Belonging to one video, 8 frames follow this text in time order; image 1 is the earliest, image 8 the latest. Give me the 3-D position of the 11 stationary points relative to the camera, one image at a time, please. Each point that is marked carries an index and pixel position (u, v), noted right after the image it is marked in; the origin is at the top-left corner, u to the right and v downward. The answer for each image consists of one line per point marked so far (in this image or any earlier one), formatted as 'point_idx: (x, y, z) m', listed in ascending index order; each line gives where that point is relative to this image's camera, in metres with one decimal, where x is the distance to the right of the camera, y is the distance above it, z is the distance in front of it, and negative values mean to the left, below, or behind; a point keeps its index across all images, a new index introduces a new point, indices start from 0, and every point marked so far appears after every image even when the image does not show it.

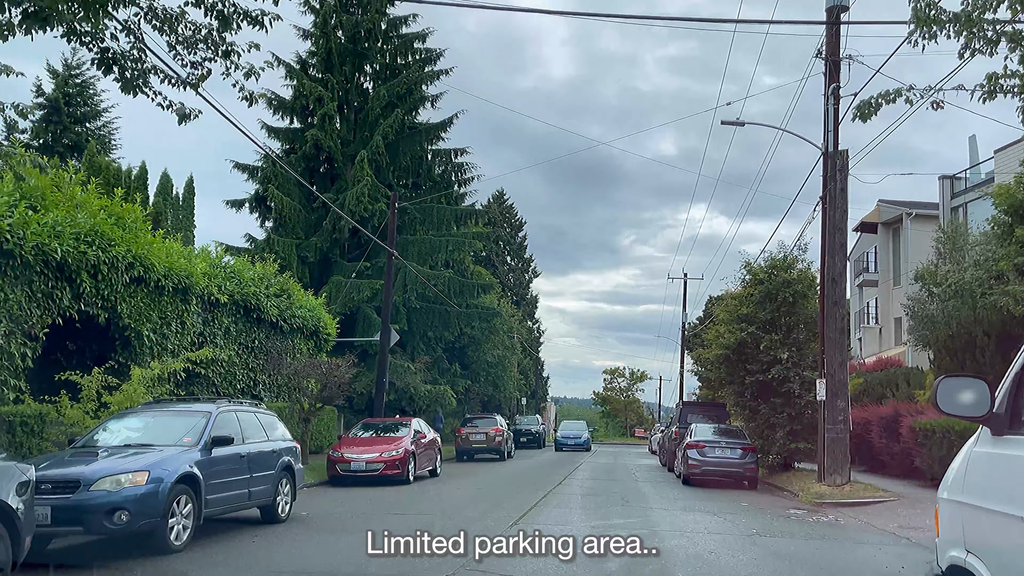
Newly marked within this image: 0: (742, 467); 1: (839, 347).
0: (+5.2, -4.1, +18.4) m
1: (+6.8, -1.2, +16.9) m
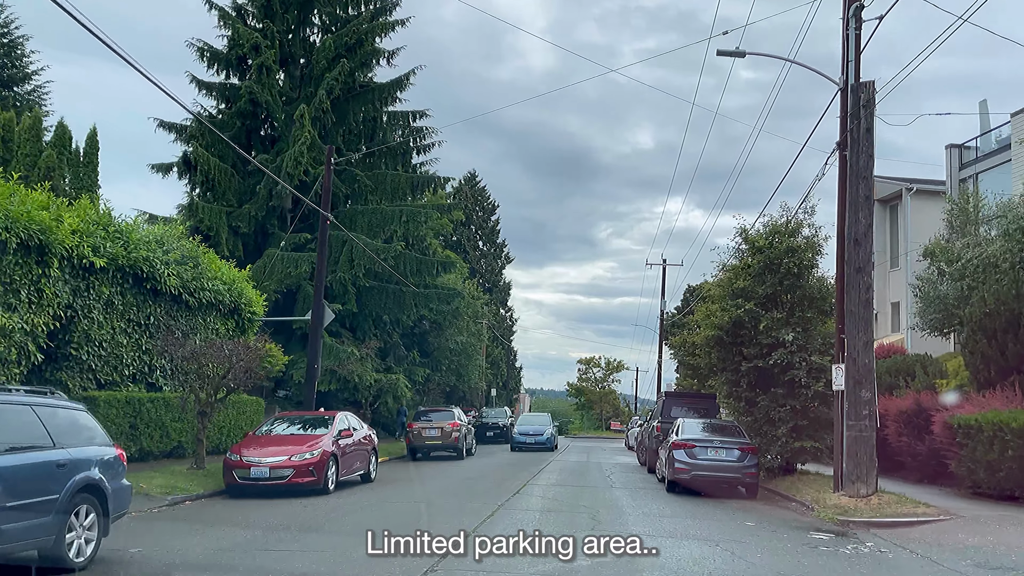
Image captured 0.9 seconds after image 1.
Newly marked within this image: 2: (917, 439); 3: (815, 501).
0: (+4.2, -3.5, +15.1) m
1: (+5.9, -0.6, +13.6) m
2: (+8.5, -3.2, +16.8) m
3: (+5.2, -3.7, +13.8) m
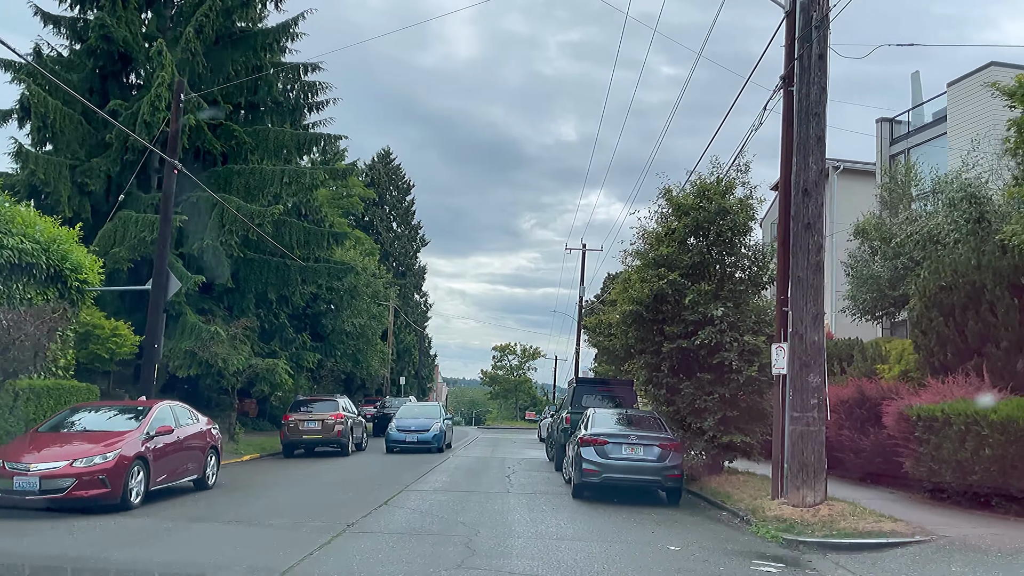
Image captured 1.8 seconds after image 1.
0: (+2.2, -2.9, +12.4) m
1: (+4.1, -0.1, +11.1) m
2: (+6.3, -2.6, +14.5) m
3: (+3.4, -3.2, +11.3) m
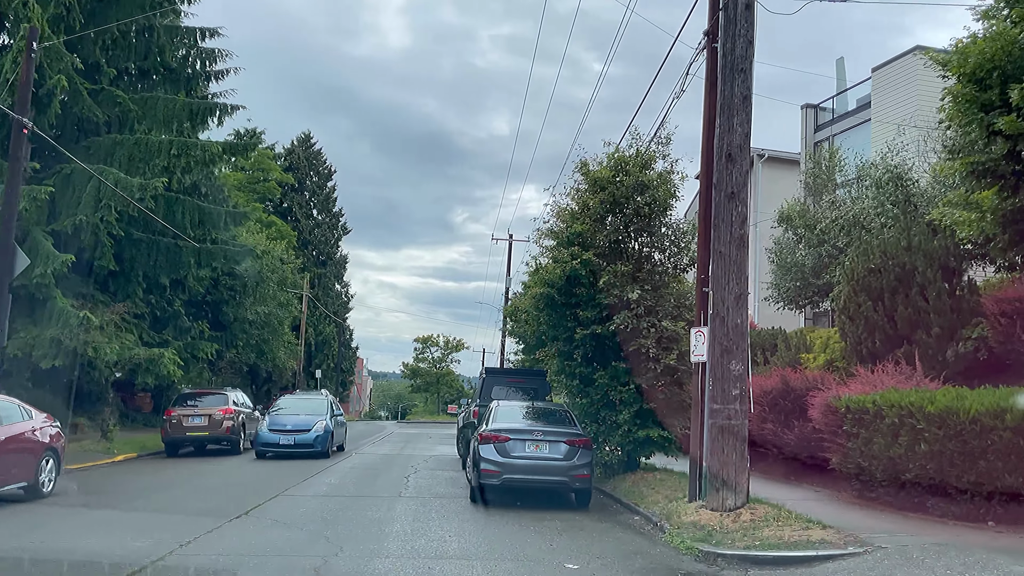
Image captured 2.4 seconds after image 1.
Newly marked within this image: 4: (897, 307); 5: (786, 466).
0: (+0.7, -2.6, +11.1) m
1: (+2.7, +0.2, +9.9) m
2: (+4.6, -2.3, +13.5) m
3: (+1.9, -2.9, +10.0) m
4: (+6.1, -0.3, +12.7) m
5: (+4.7, -3.0, +13.7) m
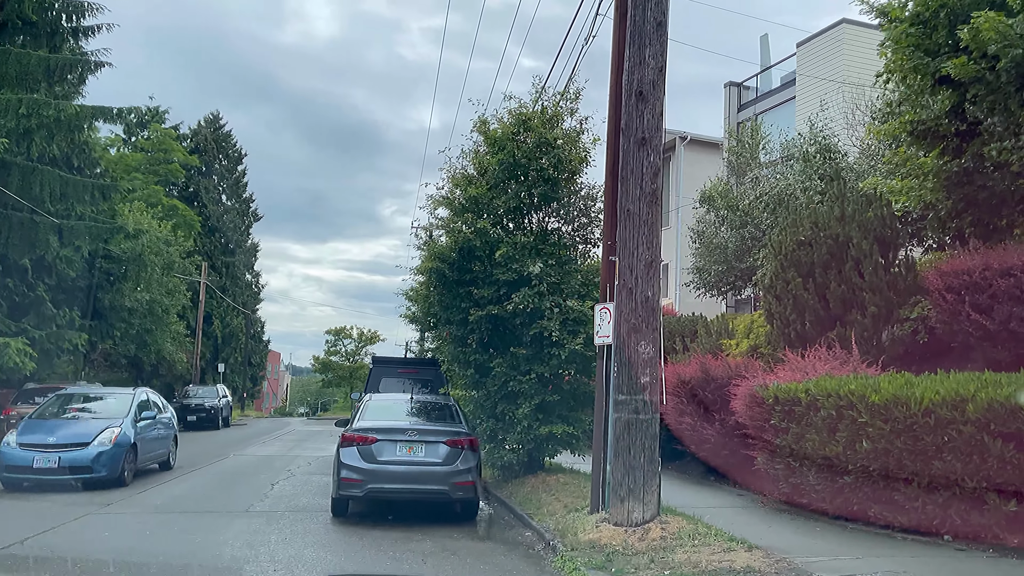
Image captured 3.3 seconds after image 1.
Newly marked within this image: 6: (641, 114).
0: (-0.8, -2.2, +9.2) m
1: (+1.3, +0.6, +8.1) m
2: (+2.9, -1.9, +11.9) m
3: (+0.5, -2.5, +8.2) m
4: (+4.4, +0.1, +11.3) m
5: (+2.9, -2.7, +12.1) m
6: (+1.3, +1.8, +8.3) m
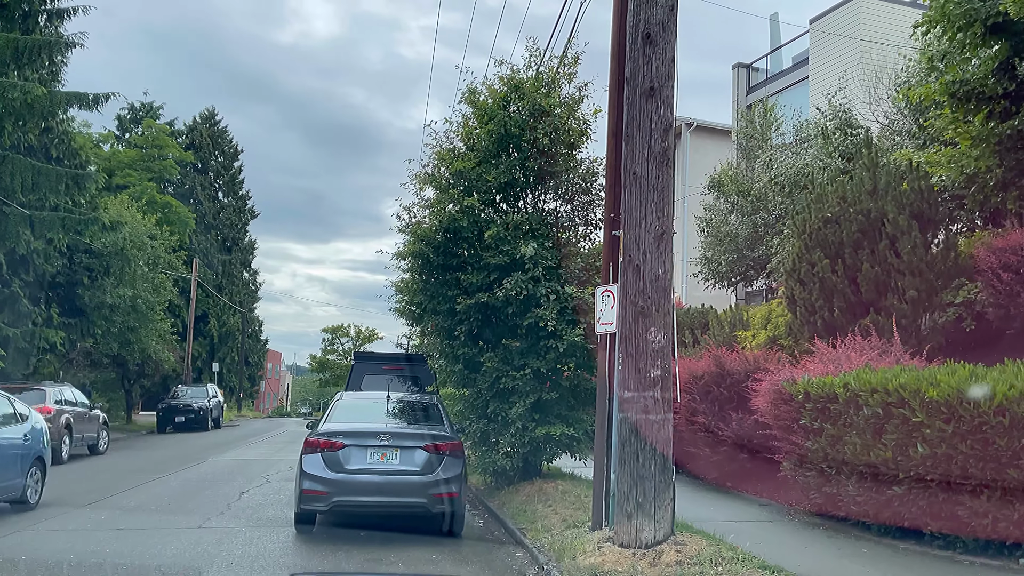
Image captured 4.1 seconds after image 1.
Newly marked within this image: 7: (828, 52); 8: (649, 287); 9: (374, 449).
0: (-0.9, -2.0, +7.9) m
1: (+1.2, +0.8, +6.9) m
2: (+2.8, -1.7, +10.6) m
3: (+0.4, -2.3, +7.0) m
4: (+4.3, +0.3, +10.0) m
5: (+2.8, -2.5, +10.8) m
6: (+1.2, +2.0, +7.0) m
7: (+7.8, +5.8, +19.7) m
8: (+1.1, 0.0, +6.8) m
9: (-1.4, -1.6, +8.0) m
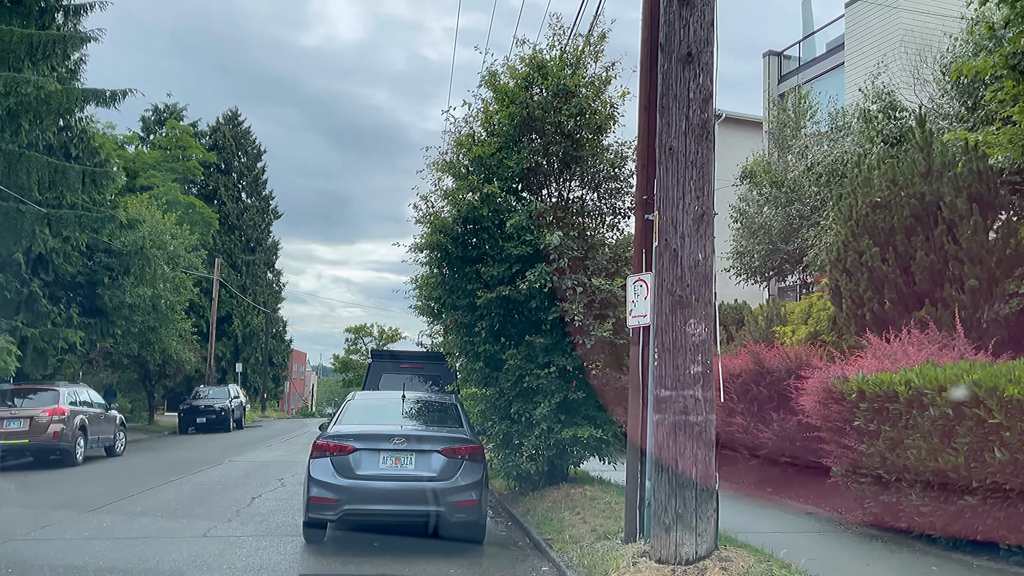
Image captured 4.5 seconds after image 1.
0: (-0.7, -1.9, +7.3) m
1: (+1.4, +0.9, +6.2) m
2: (+3.1, -1.6, +9.9) m
3: (+0.6, -2.2, +6.3) m
4: (+4.6, +0.4, +9.2) m
5: (+3.1, -2.4, +10.1) m
6: (+1.4, +2.1, +6.3) m
7: (+8.3, +5.9, +18.8) m
8: (+1.3, +0.1, +6.1) m
9: (-1.1, -1.5, +7.4) m
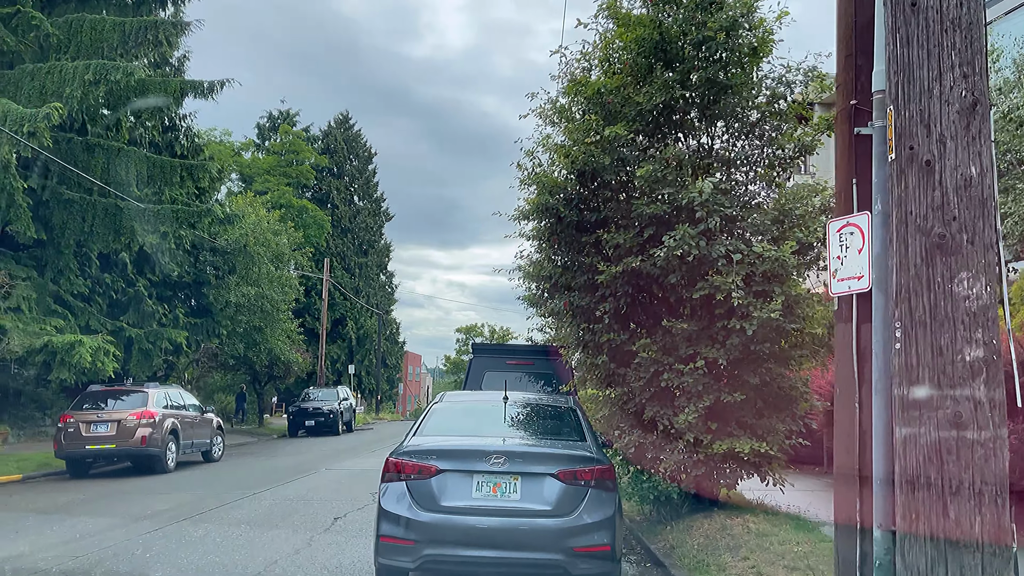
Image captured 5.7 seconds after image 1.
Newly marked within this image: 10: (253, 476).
0: (+0.3, -1.7, +5.2) m
1: (+2.1, +1.2, +3.9) m
2: (+4.3, -1.3, +7.3) m
3: (+1.4, -1.9, +4.1) m
4: (+5.7, +0.8, +6.4) m
5: (+4.4, -2.0, +7.5) m
6: (+2.1, +2.4, +4.0) m
7: (+10.6, +6.3, +15.4) m
8: (+2.0, +0.4, +3.8) m
9: (-0.2, -1.2, +5.4) m
10: (-5.0, -3.6, +15.5) m
